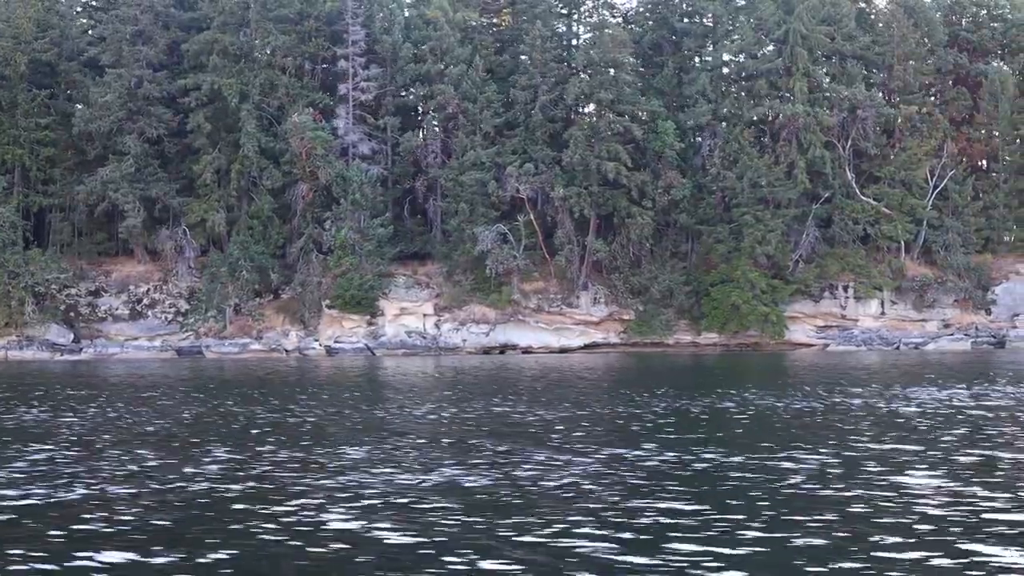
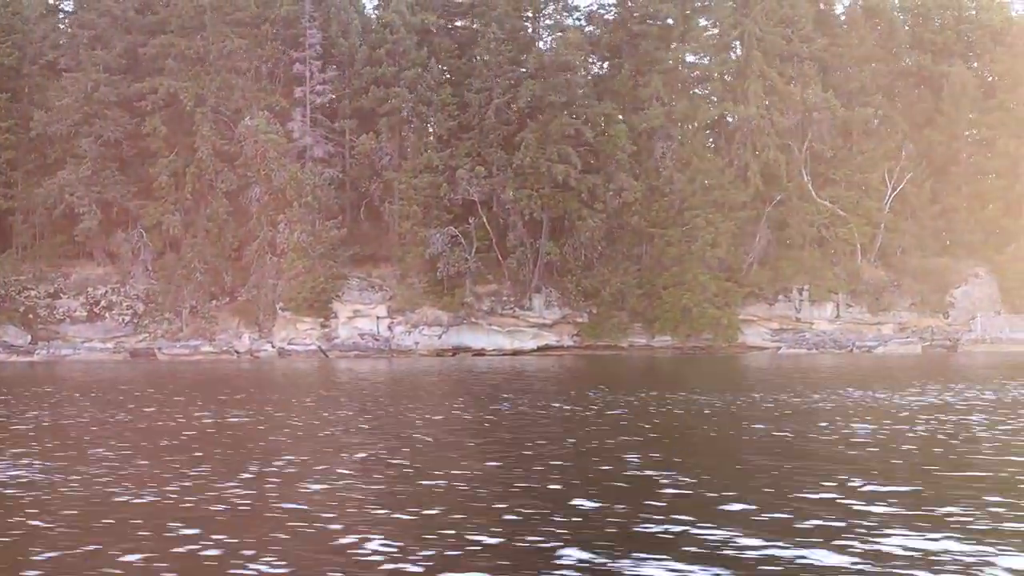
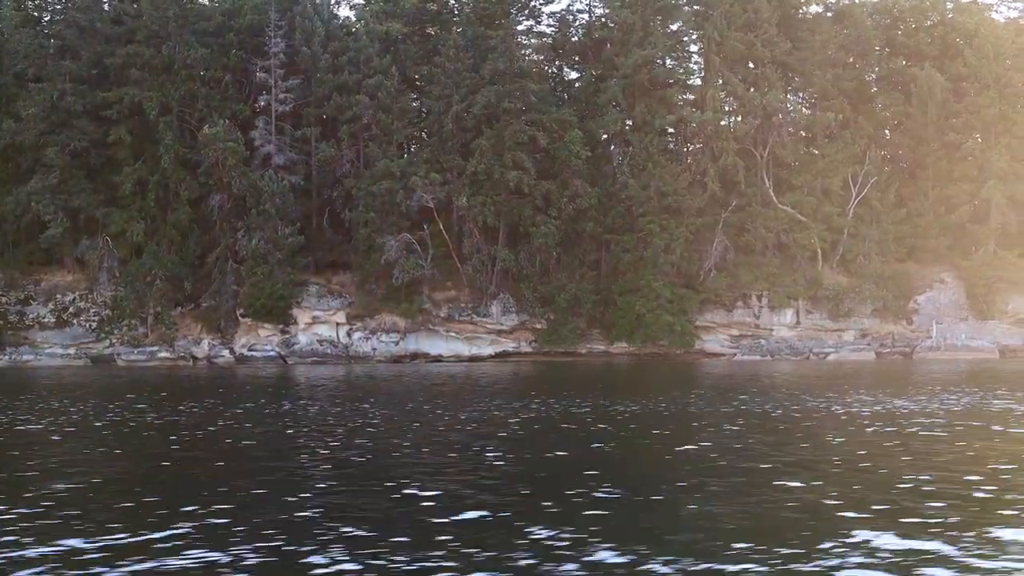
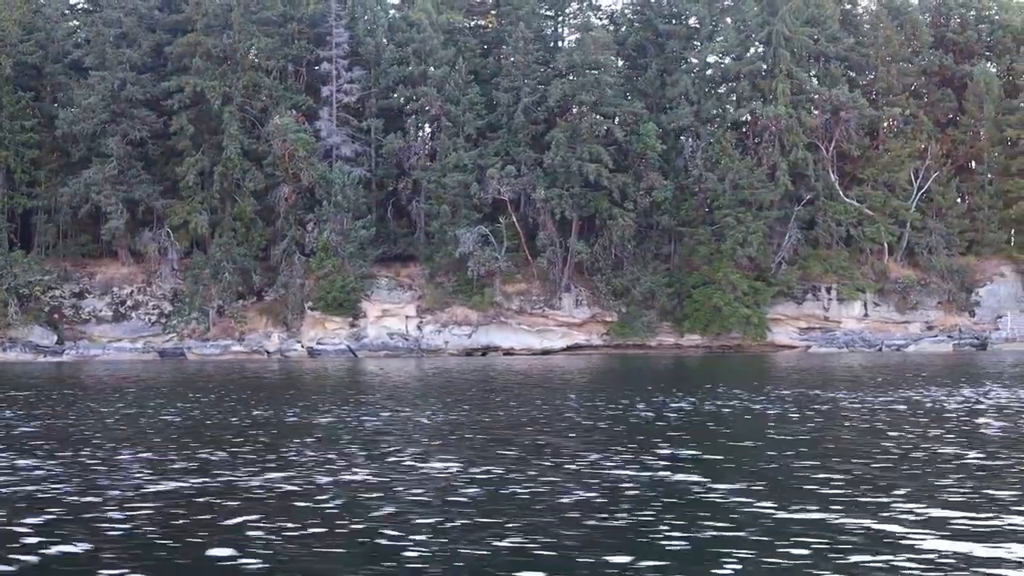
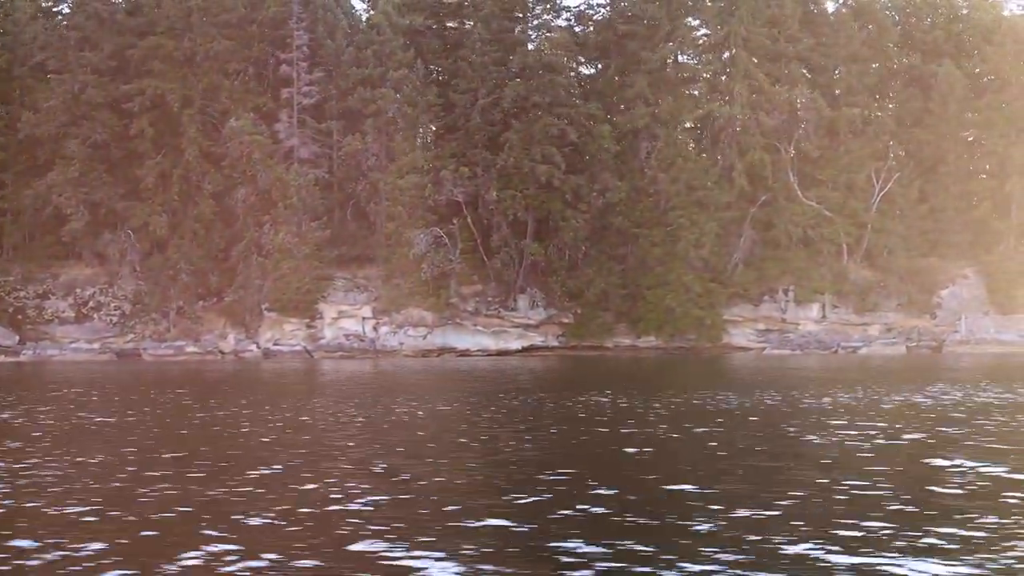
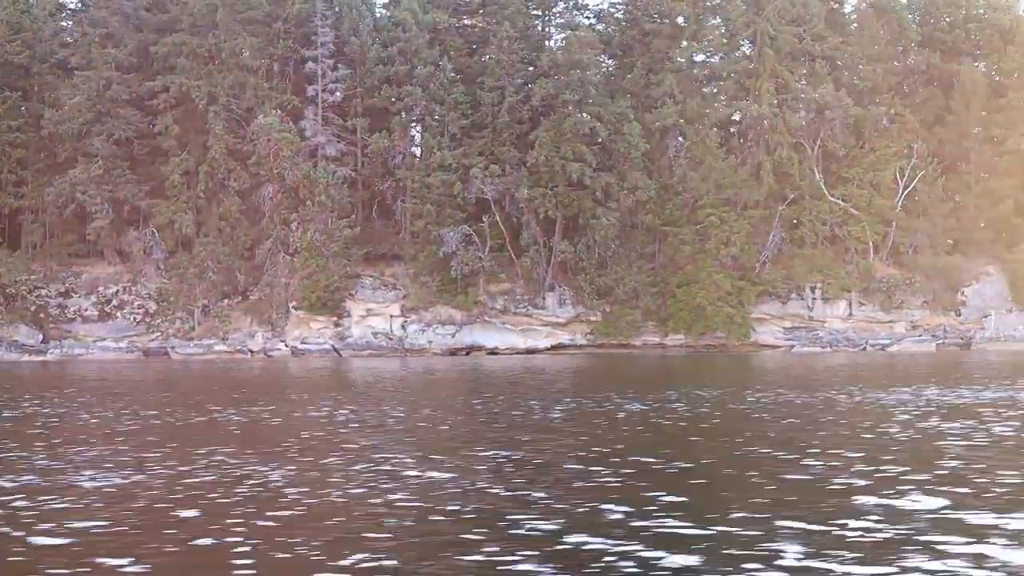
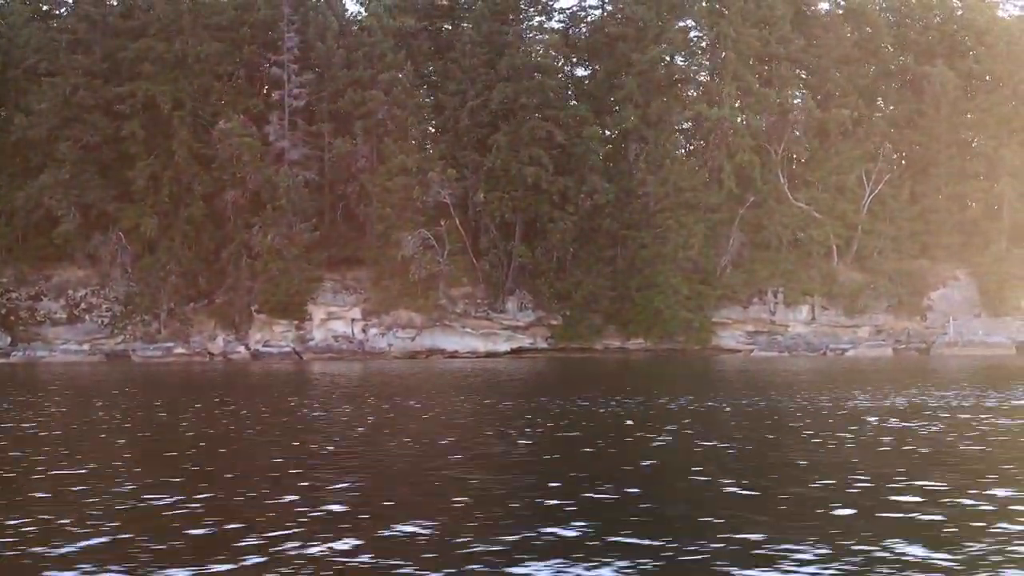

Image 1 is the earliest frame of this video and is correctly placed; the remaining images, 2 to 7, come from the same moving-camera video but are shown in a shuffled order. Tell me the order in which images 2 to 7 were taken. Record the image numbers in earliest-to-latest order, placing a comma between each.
4, 6, 2, 5, 7, 3
